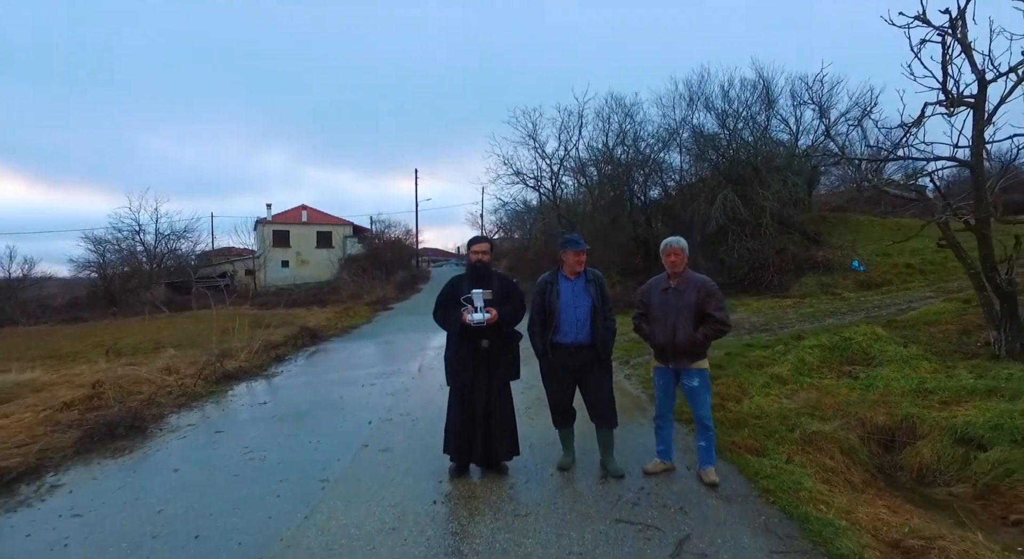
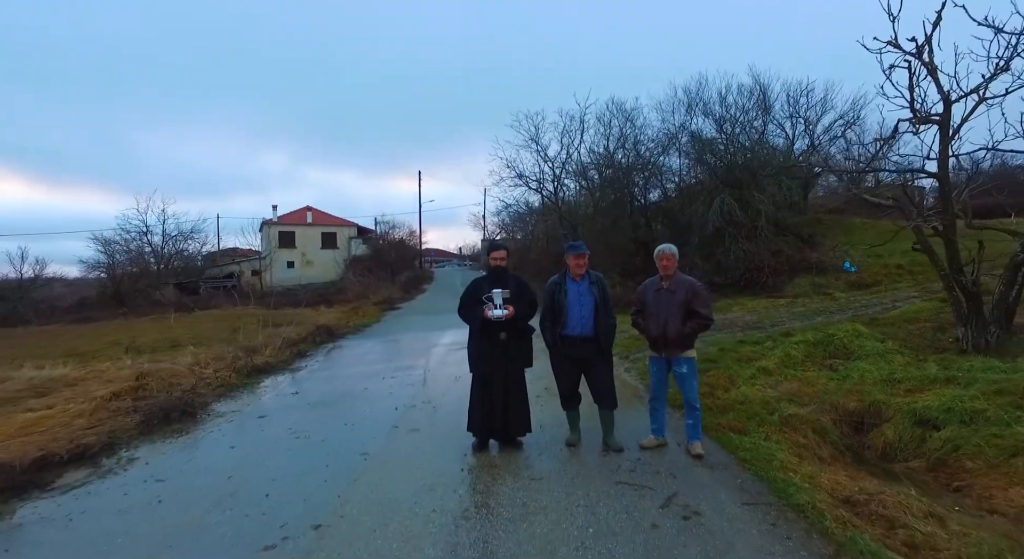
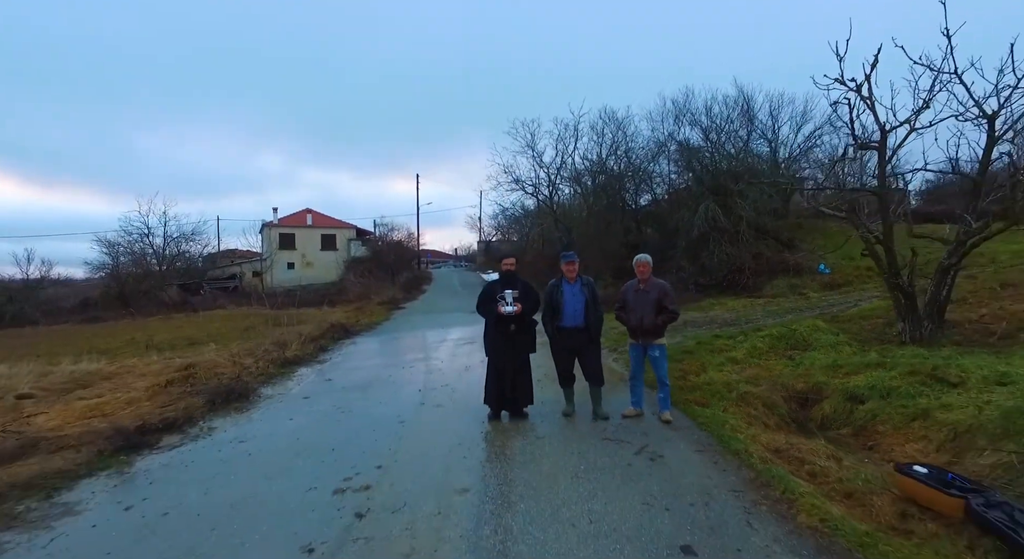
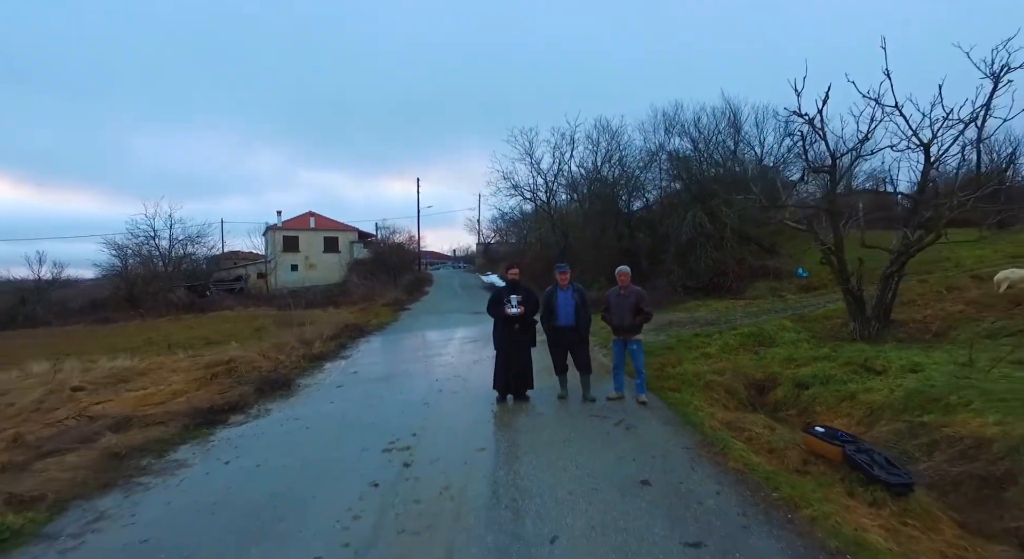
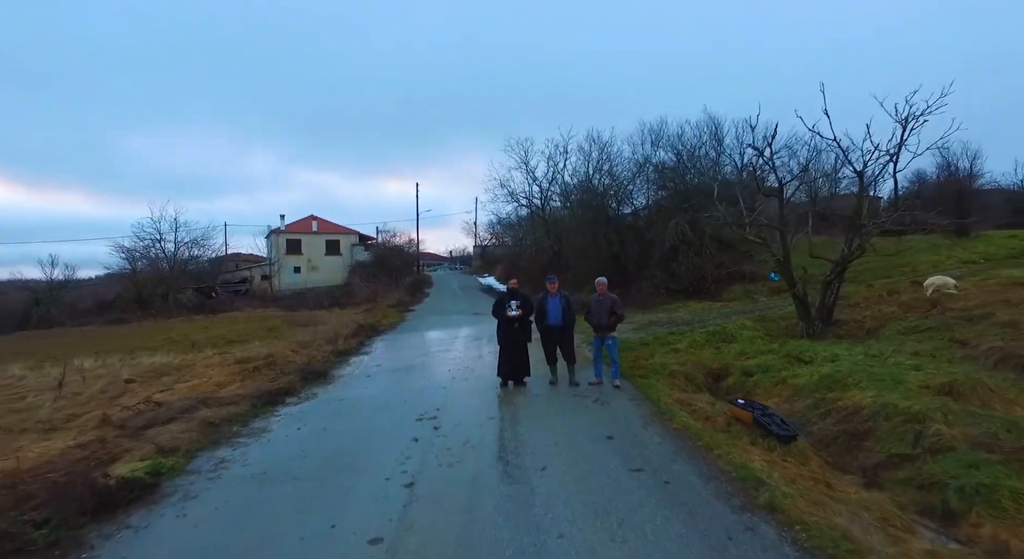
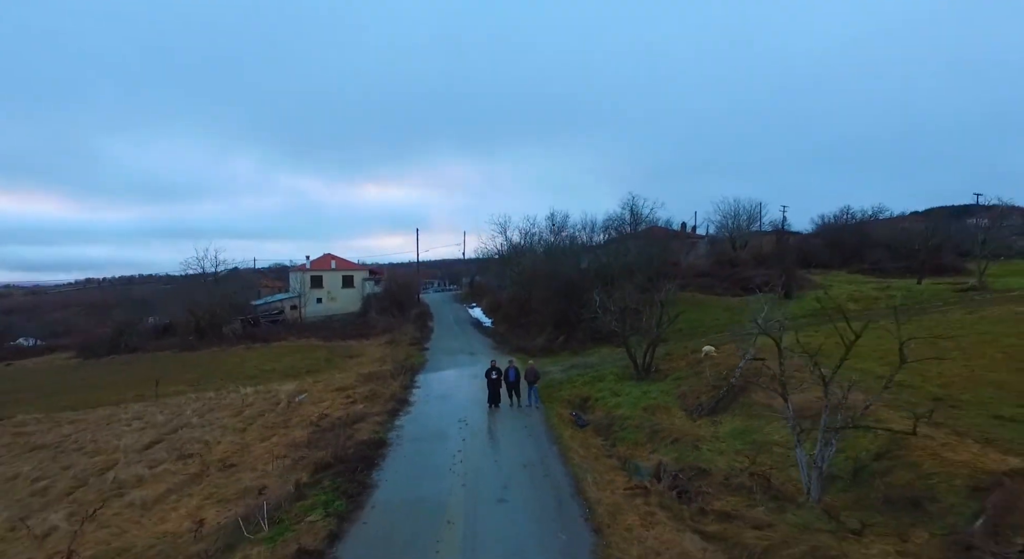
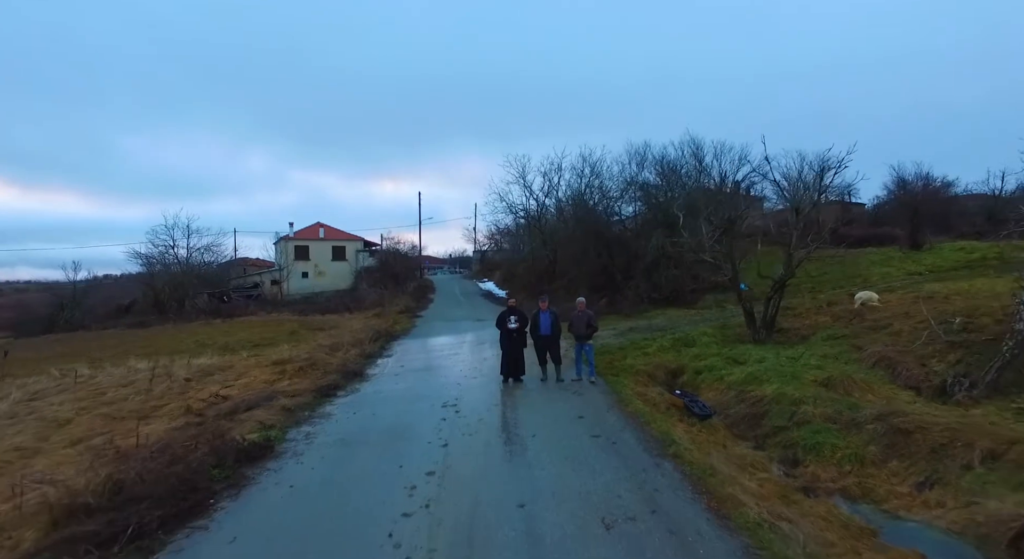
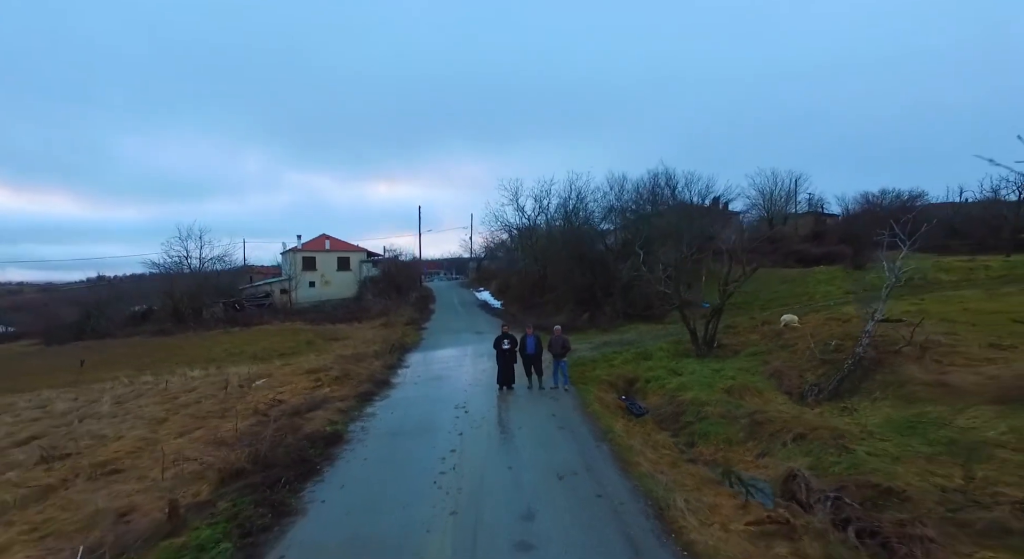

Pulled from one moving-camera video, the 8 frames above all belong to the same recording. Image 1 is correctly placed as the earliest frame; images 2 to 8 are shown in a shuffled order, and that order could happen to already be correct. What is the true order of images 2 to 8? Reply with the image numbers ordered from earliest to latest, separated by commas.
2, 3, 4, 5, 7, 8, 6
